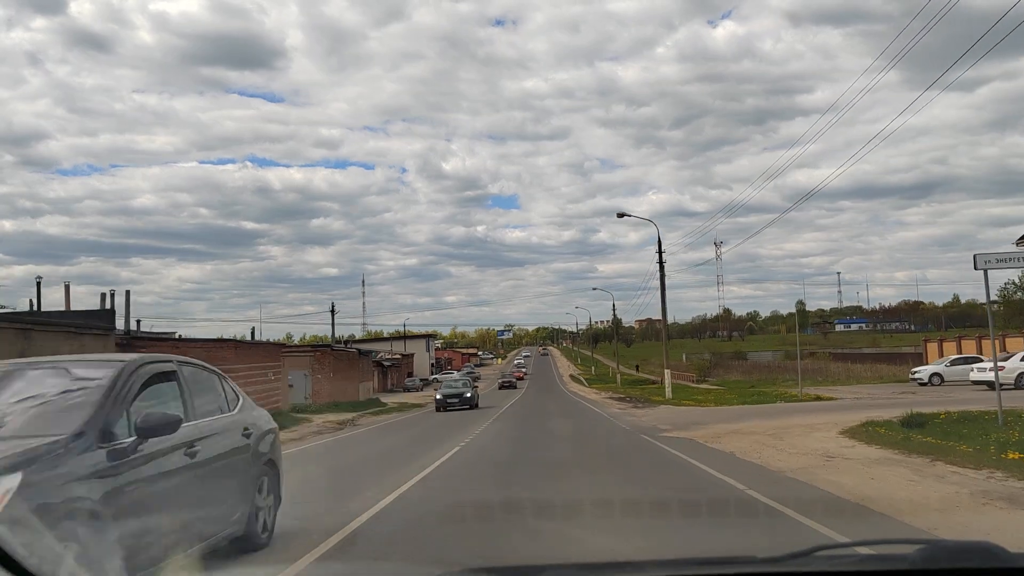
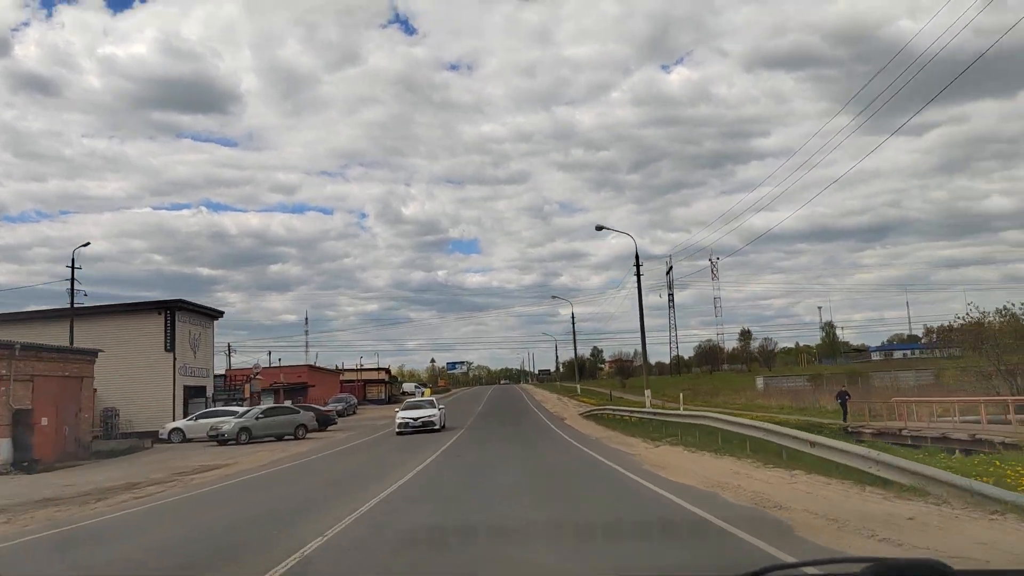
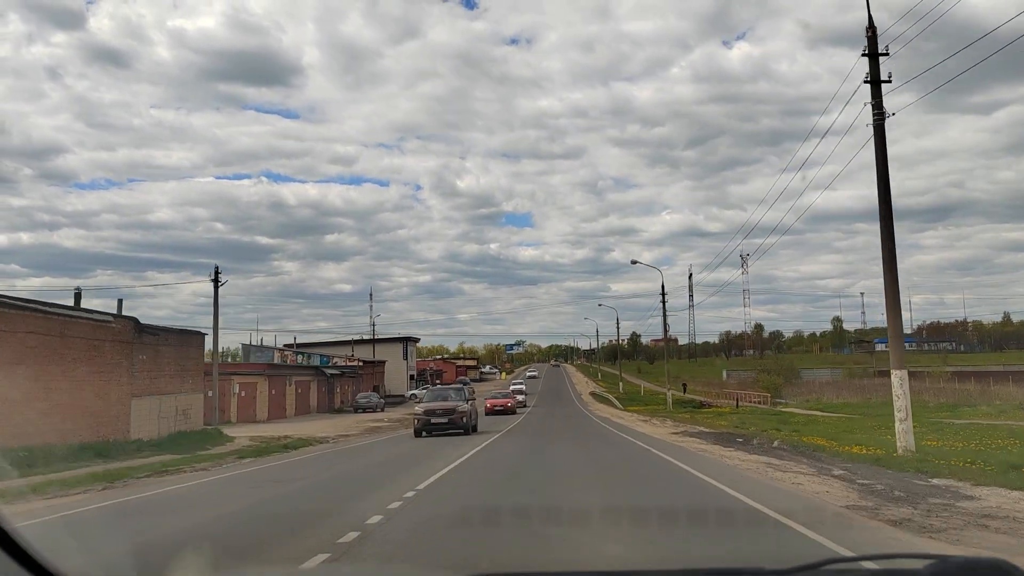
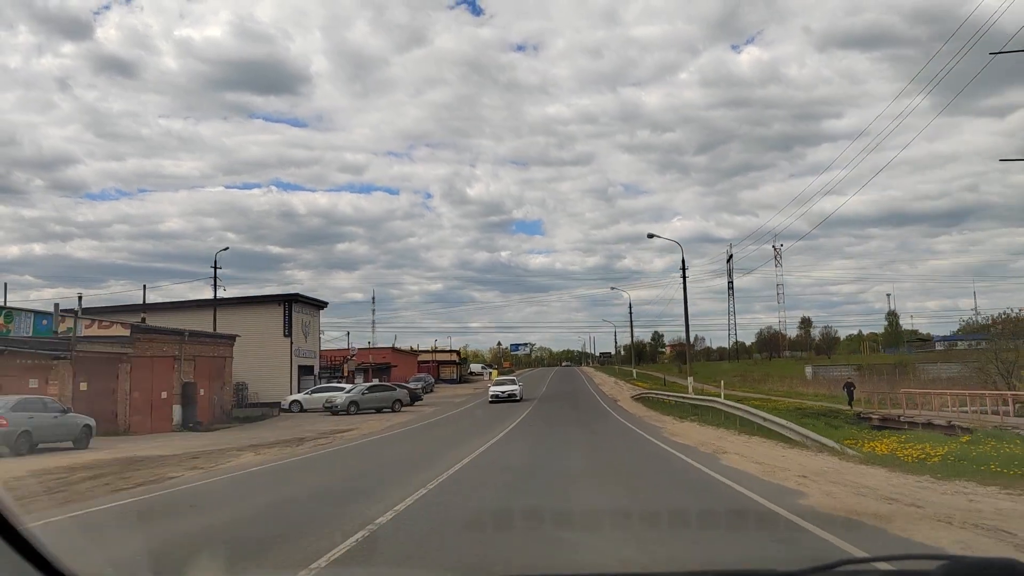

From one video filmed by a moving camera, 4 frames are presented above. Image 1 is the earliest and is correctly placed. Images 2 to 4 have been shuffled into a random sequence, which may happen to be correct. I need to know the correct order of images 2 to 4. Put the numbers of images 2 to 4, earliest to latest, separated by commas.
3, 4, 2
